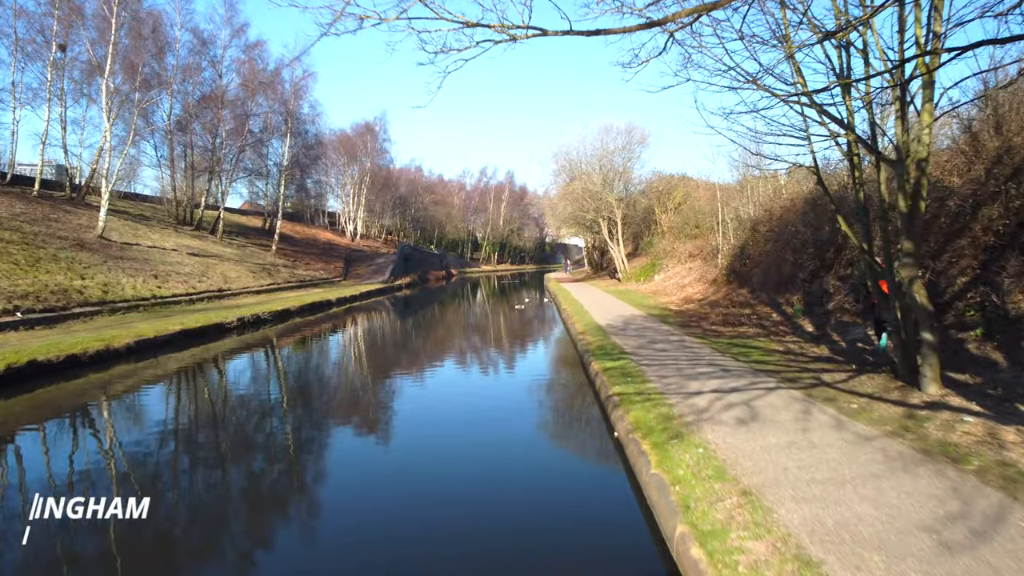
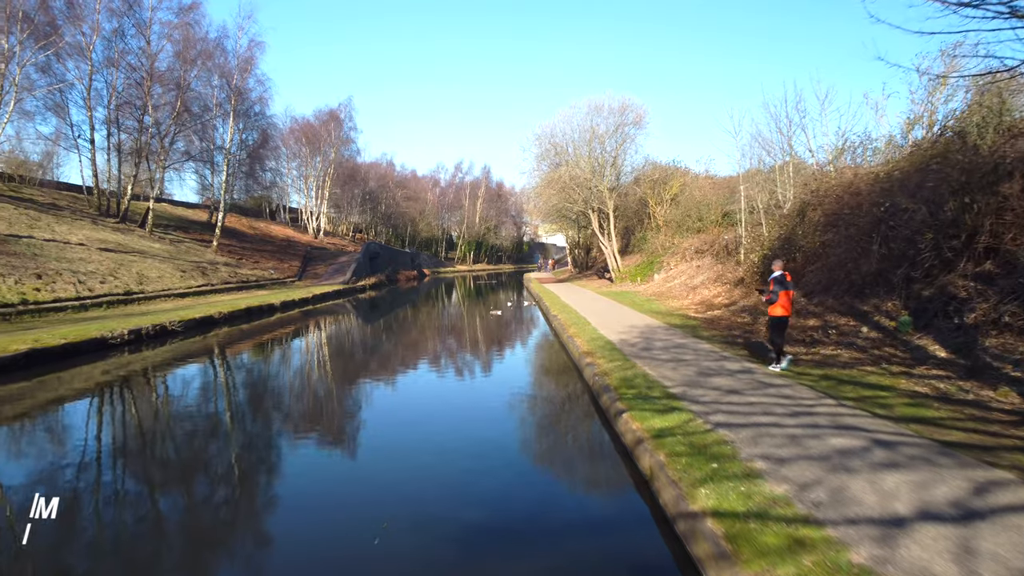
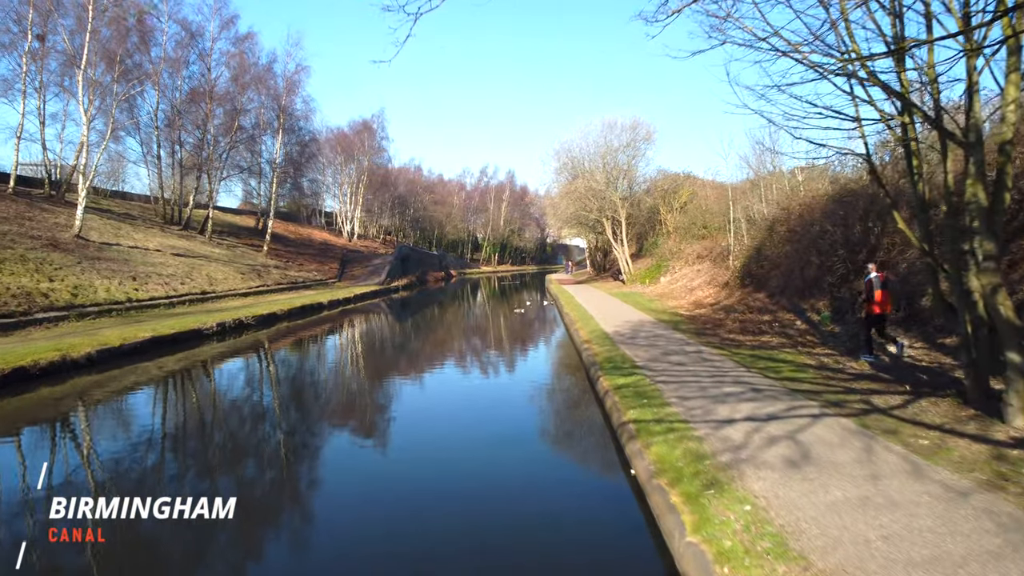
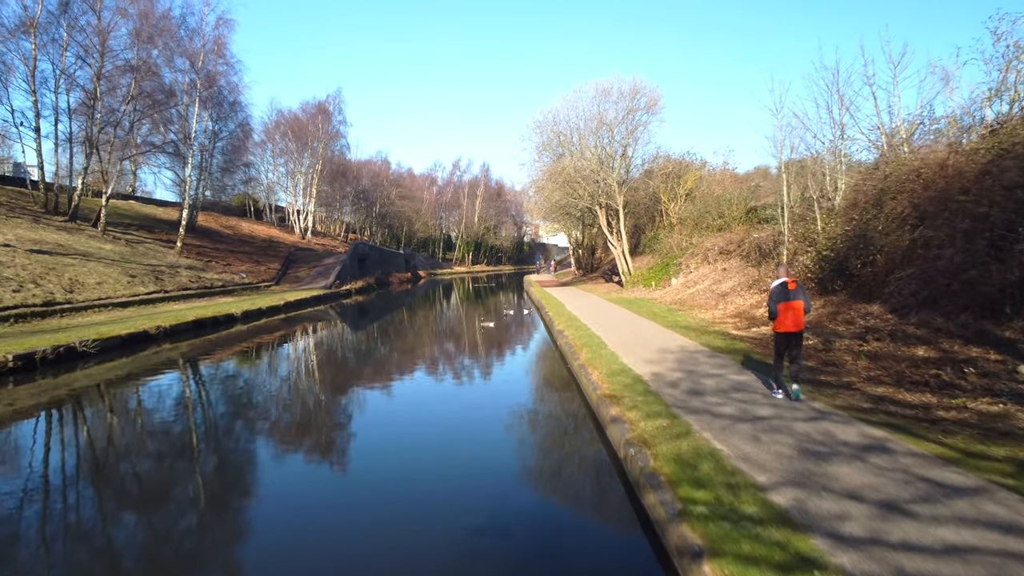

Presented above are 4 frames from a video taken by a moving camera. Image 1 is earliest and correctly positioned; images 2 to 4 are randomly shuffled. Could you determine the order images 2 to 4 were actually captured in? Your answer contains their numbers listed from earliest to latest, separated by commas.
3, 2, 4
